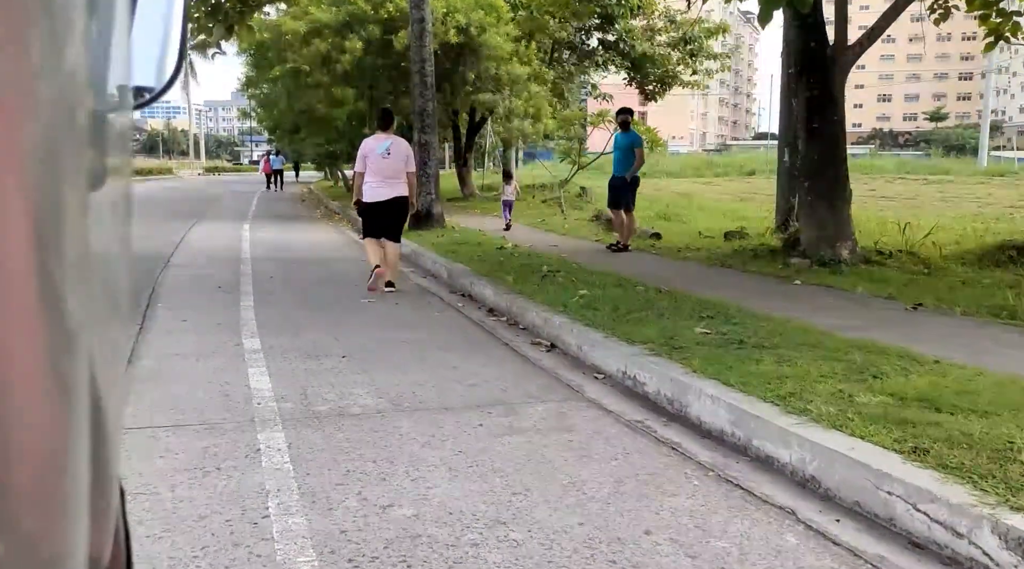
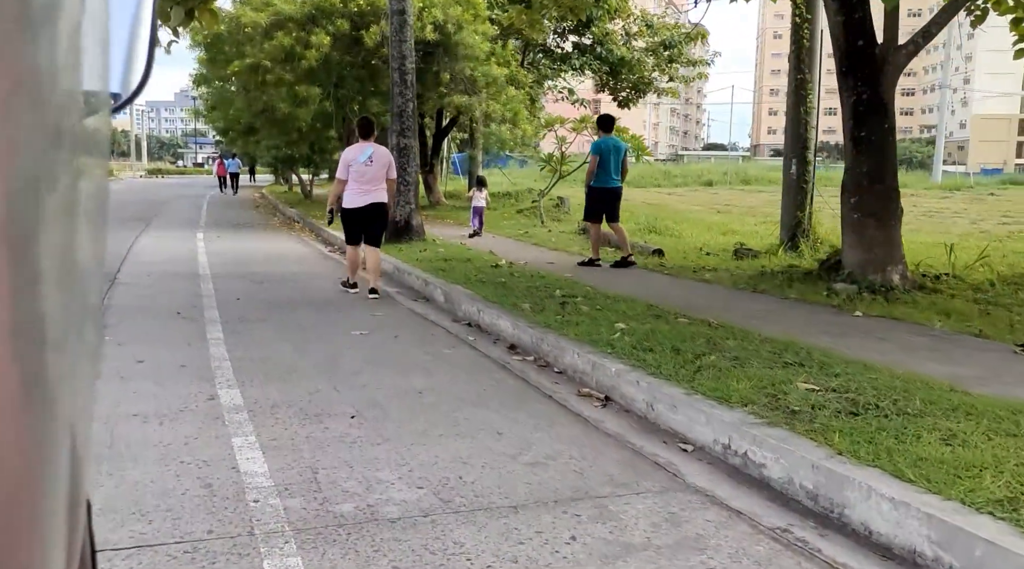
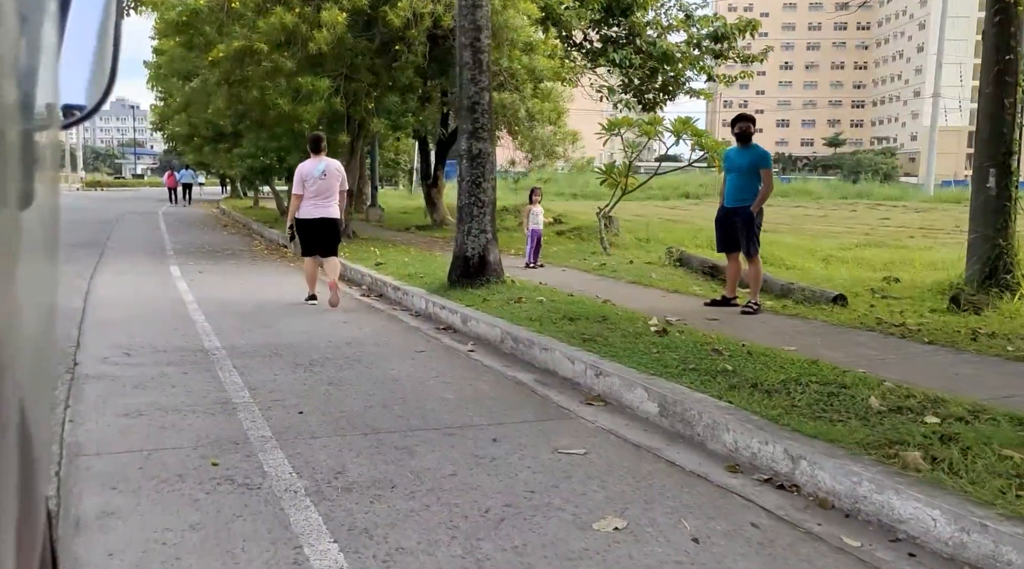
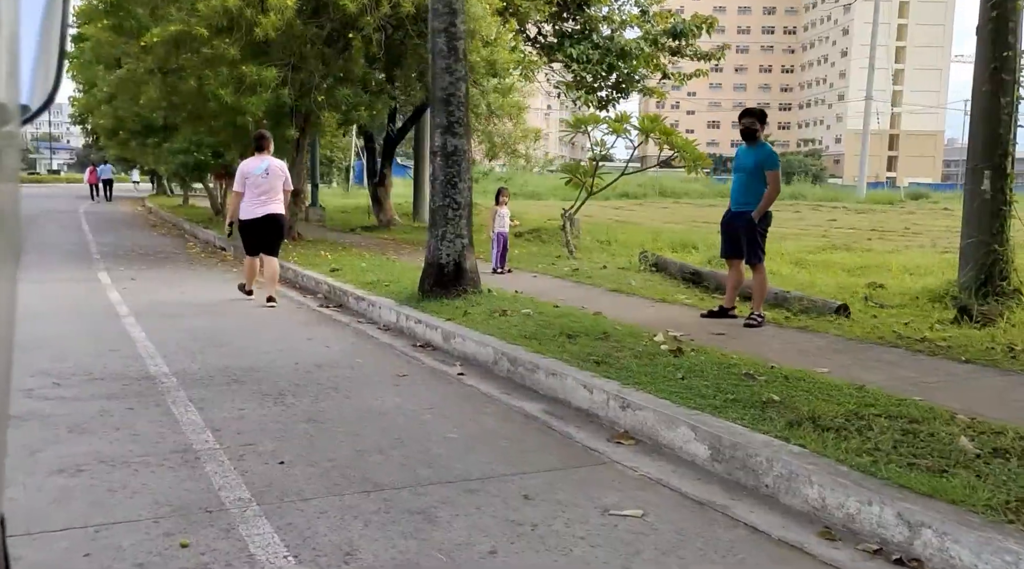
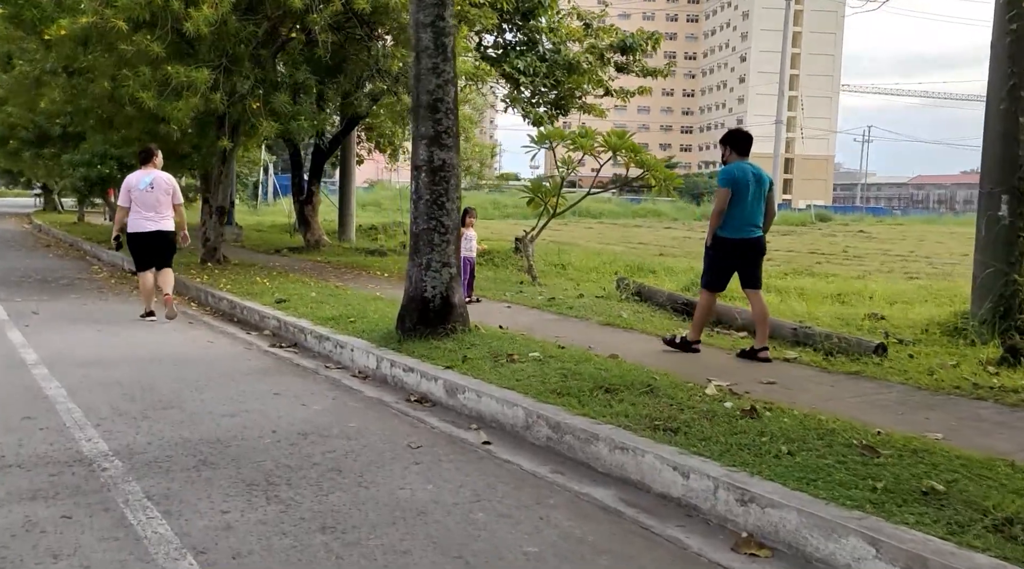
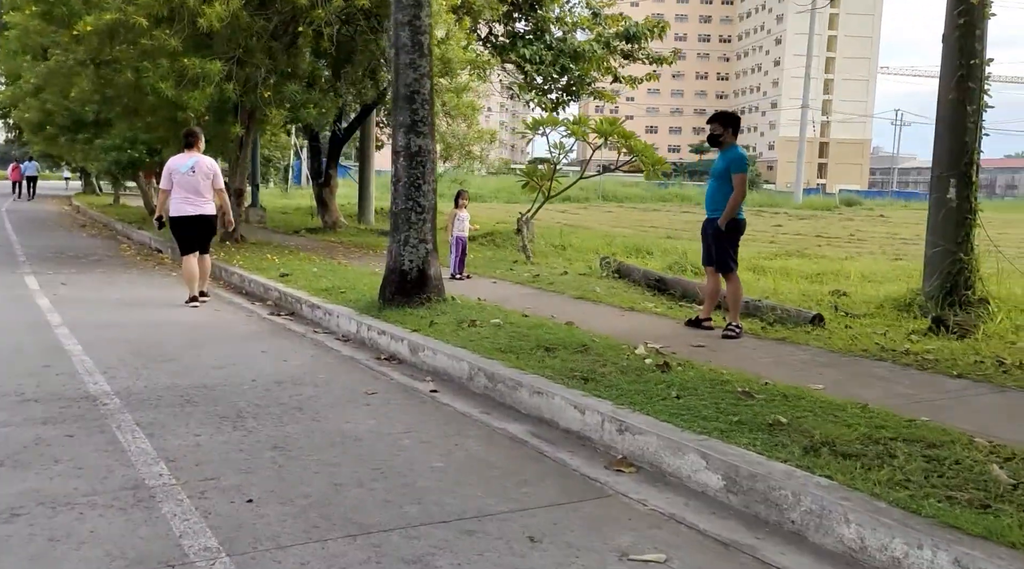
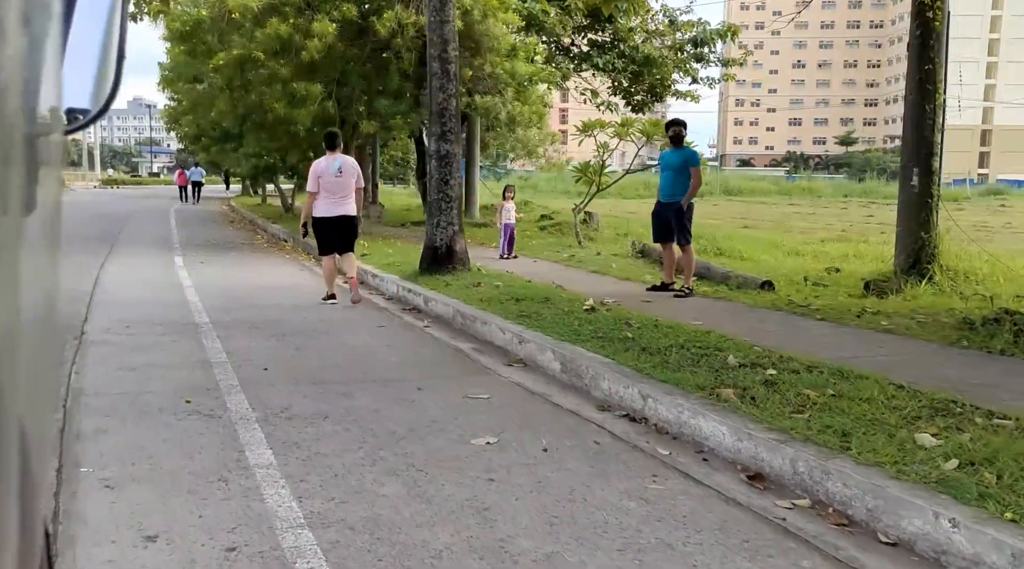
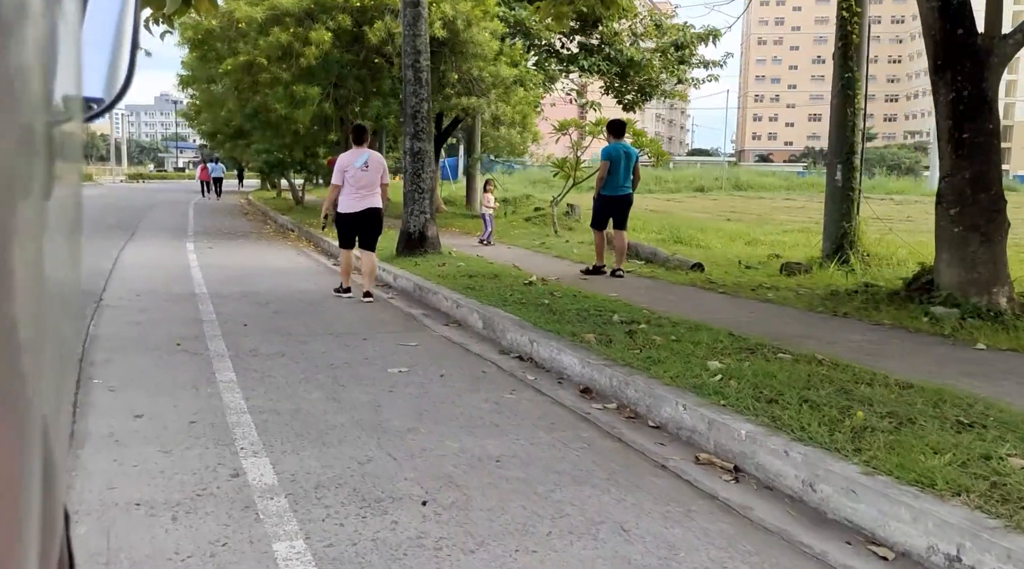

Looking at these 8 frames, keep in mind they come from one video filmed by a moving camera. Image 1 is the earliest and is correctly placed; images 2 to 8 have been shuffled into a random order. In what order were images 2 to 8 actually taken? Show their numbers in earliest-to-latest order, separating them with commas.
2, 8, 7, 3, 4, 6, 5
